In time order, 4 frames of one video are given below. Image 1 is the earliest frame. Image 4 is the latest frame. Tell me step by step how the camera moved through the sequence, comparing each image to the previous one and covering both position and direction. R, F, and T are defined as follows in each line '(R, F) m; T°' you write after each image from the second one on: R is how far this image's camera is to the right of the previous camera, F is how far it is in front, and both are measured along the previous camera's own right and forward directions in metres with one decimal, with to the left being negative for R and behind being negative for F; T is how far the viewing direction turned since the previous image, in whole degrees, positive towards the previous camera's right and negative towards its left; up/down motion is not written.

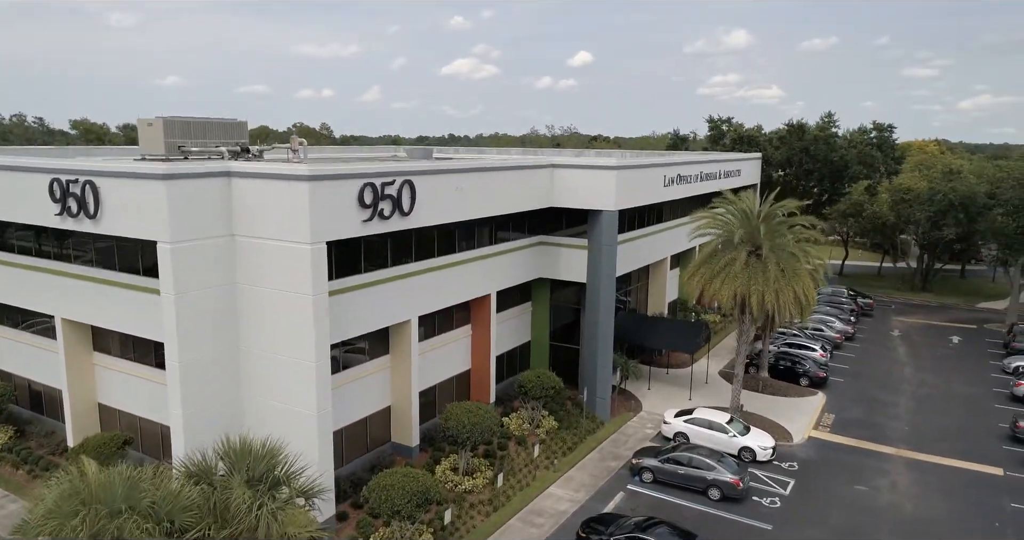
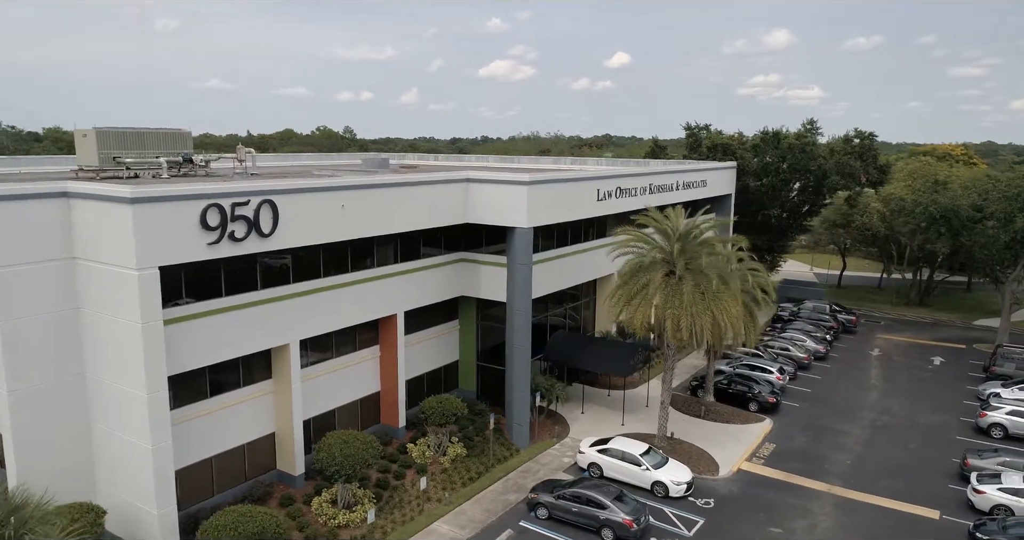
(+4.7, +1.4) m; -3°
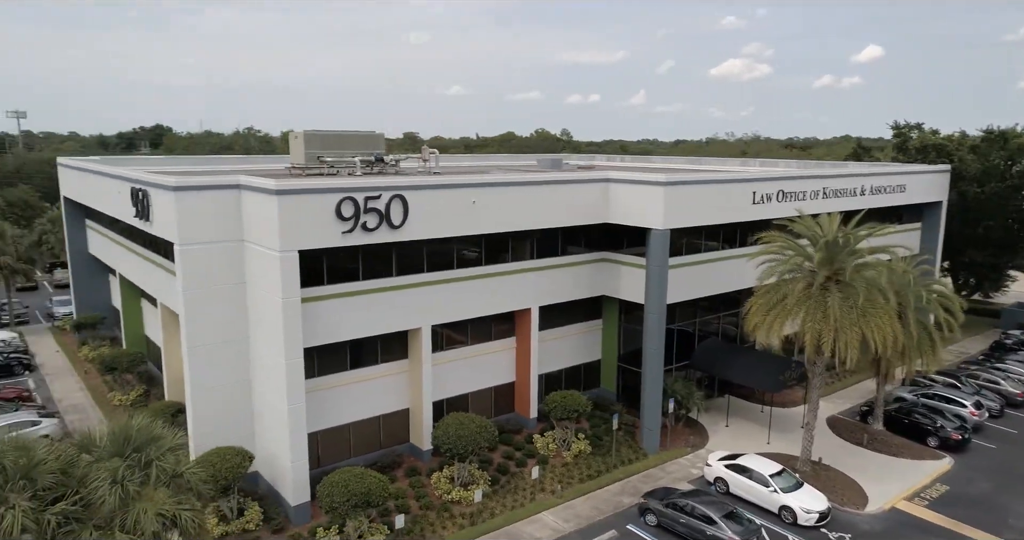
(+2.8, +0.2) m; -18°
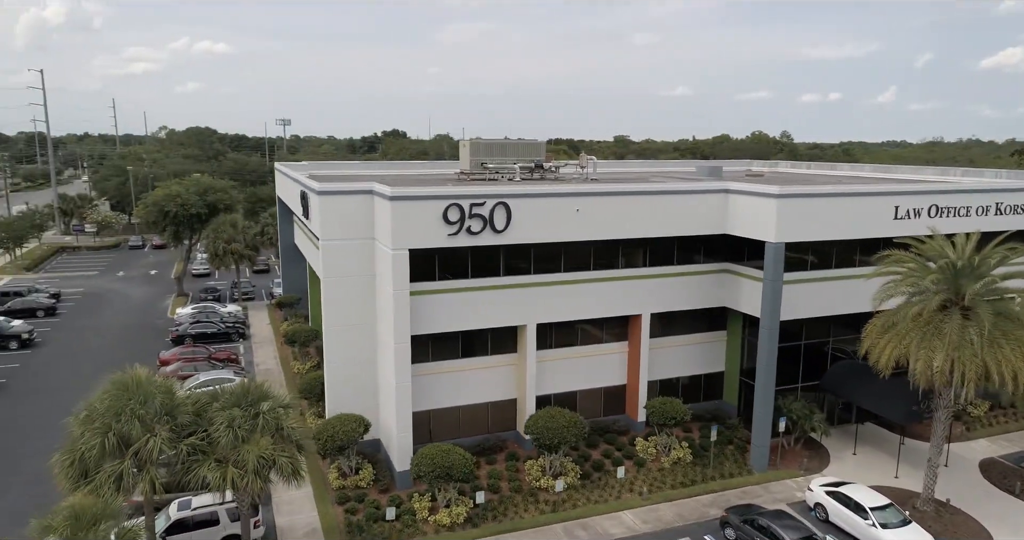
(+3.6, -0.9) m; -17°
